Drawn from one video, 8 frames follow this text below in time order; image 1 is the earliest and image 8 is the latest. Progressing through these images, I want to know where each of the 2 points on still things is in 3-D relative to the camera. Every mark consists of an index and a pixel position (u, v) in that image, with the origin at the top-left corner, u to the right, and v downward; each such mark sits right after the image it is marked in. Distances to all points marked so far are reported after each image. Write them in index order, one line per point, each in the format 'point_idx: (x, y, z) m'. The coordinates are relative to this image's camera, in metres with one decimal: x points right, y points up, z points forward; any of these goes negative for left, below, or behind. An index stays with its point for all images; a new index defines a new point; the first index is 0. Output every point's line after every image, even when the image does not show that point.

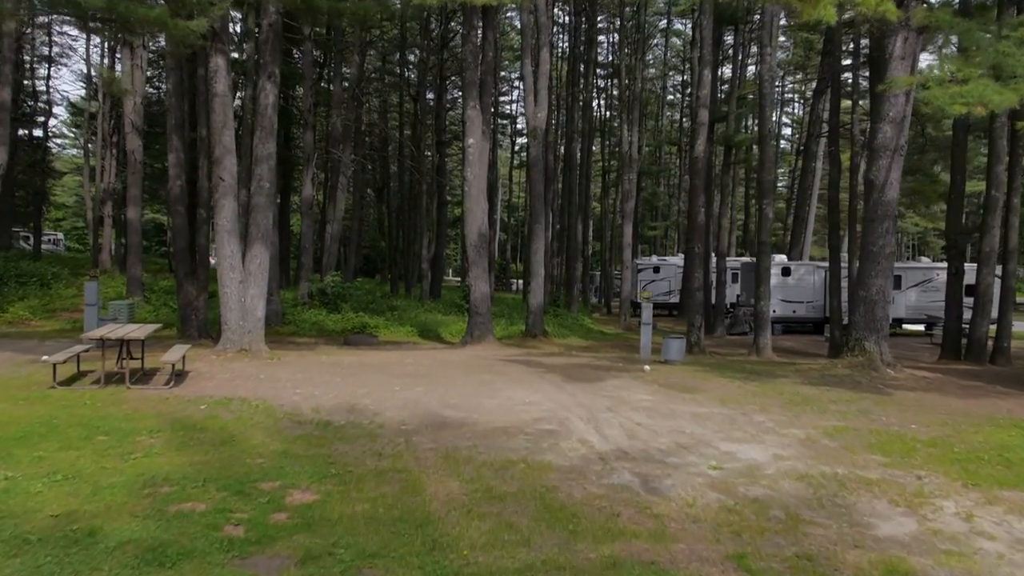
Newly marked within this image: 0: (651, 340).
0: (+3.3, -1.2, +14.8) m
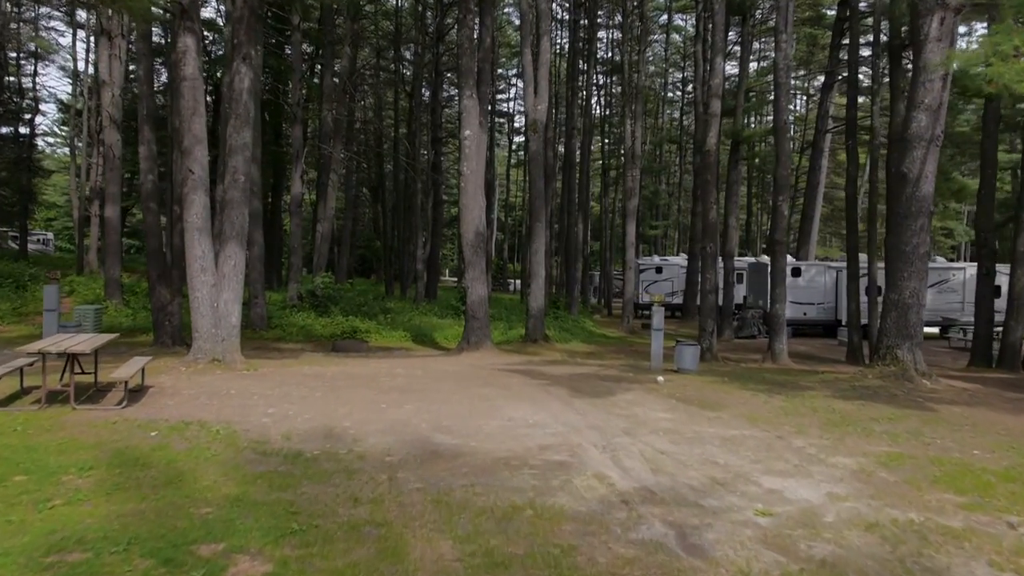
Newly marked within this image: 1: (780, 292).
0: (+3.3, -1.3, +13.7) m
1: (+7.3, -0.1, +17.1) m
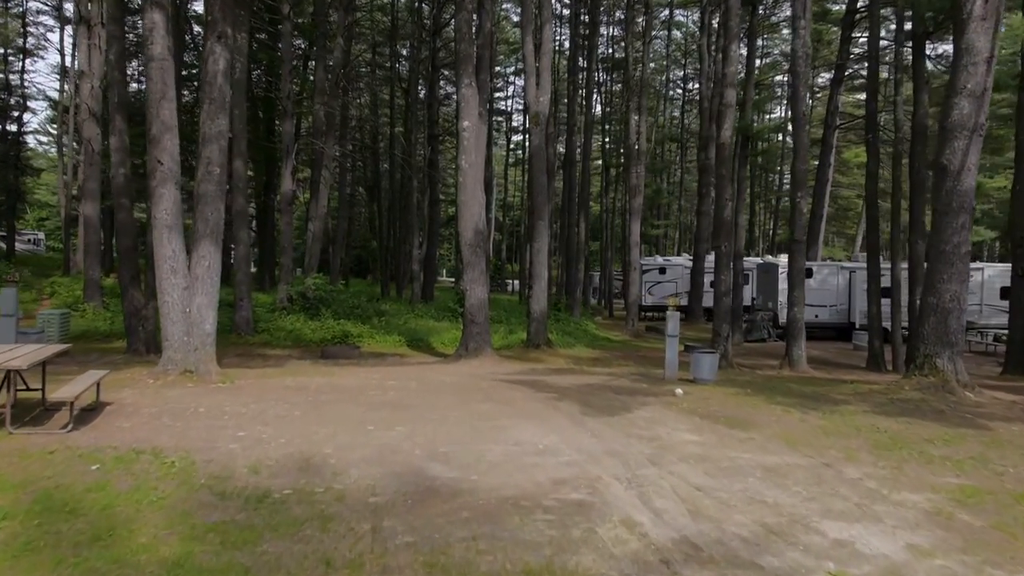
0: (+3.3, -1.3, +12.7) m
1: (+7.4, -0.2, +16.1) m
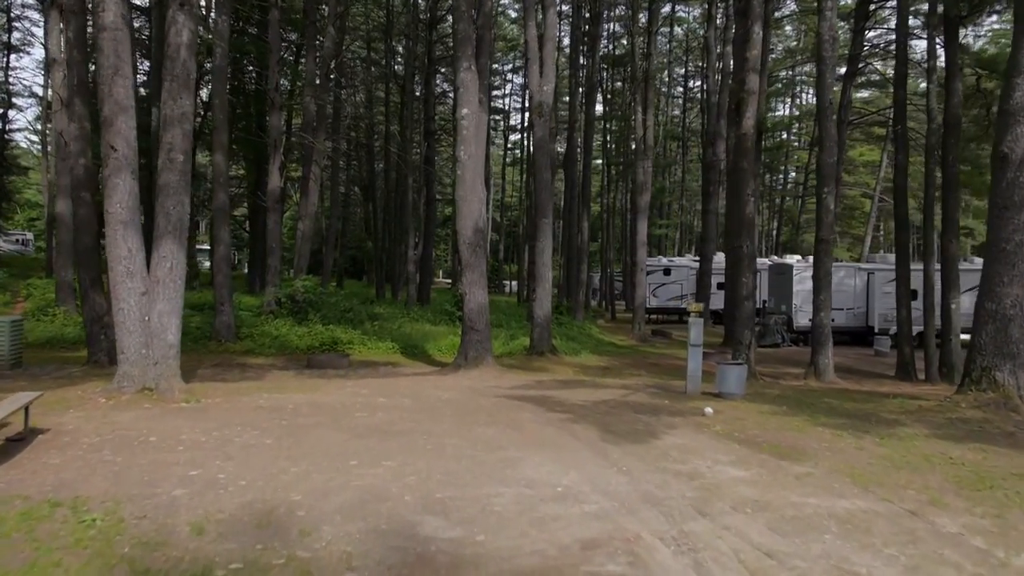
0: (+3.4, -1.4, +11.4) m
1: (+7.4, -0.2, +14.9) m
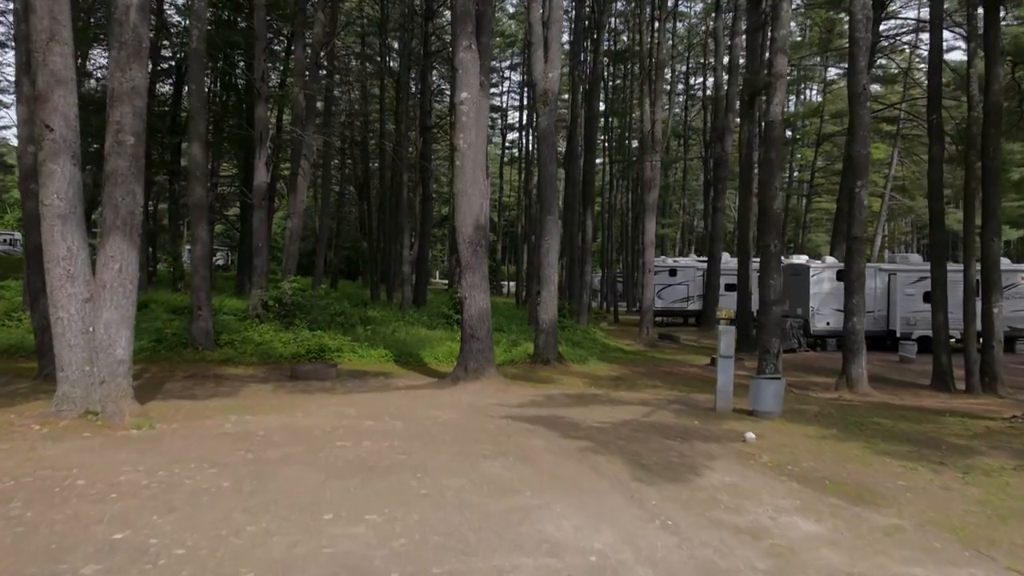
0: (+3.5, -1.5, +10.1) m
1: (+7.5, -0.3, +13.6) m
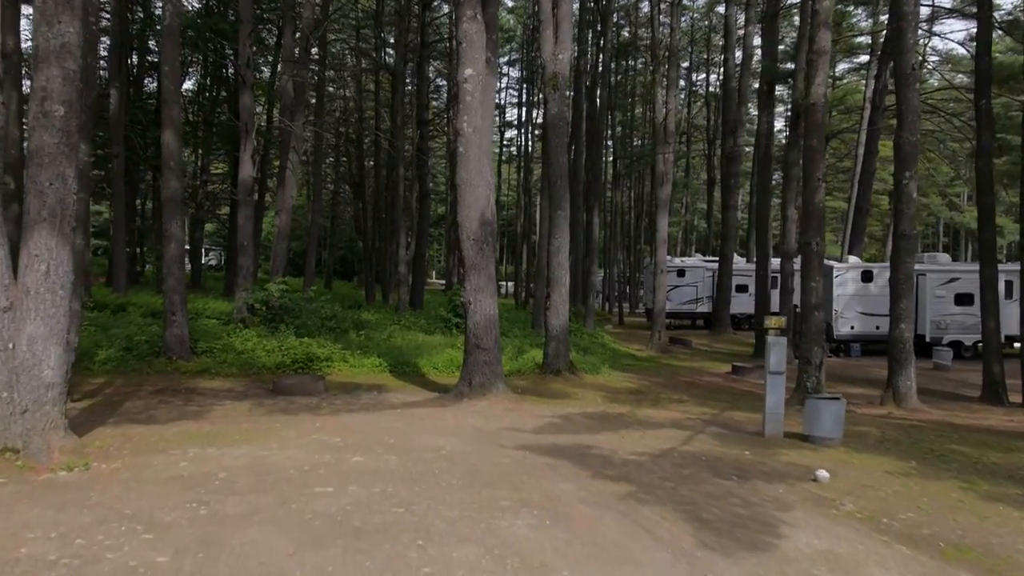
0: (+3.7, -1.5, +8.7) m
1: (+7.7, -0.4, +12.2) m
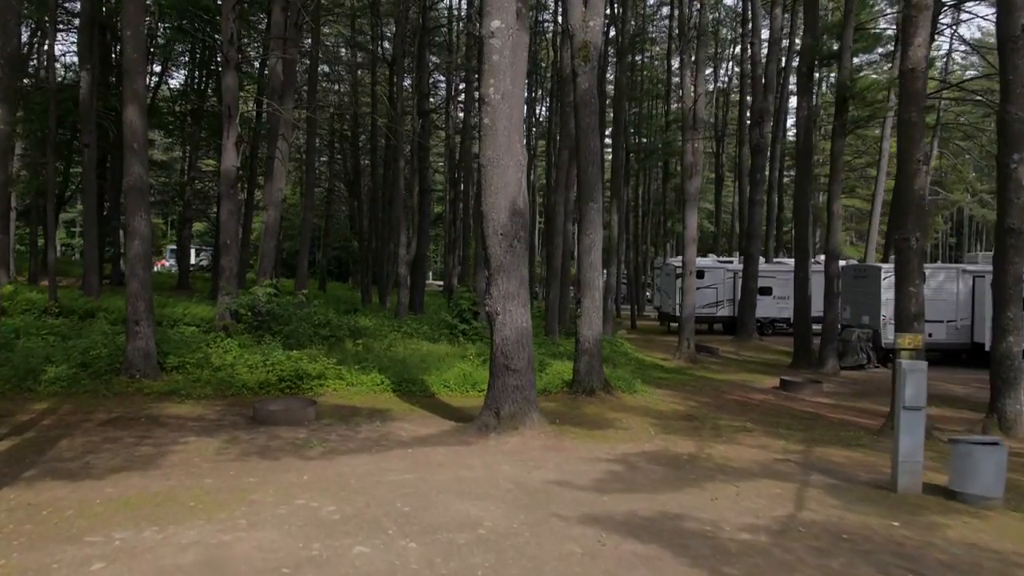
0: (+4.2, -1.6, +6.6) m
1: (+8.2, -0.5, +10.2) m
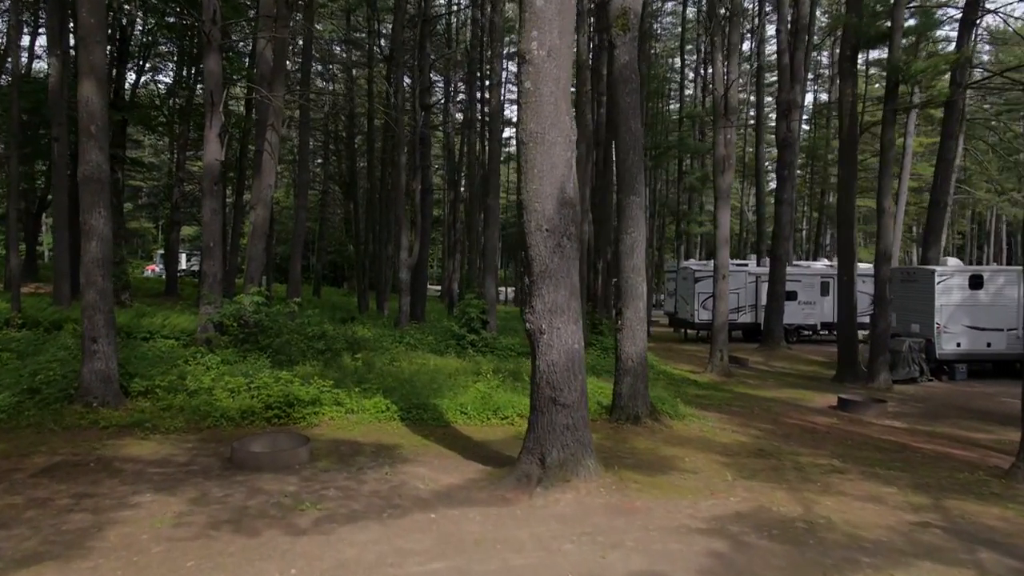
0: (+4.8, -1.7, +4.8) m
1: (+8.7, -0.6, +8.4) m
